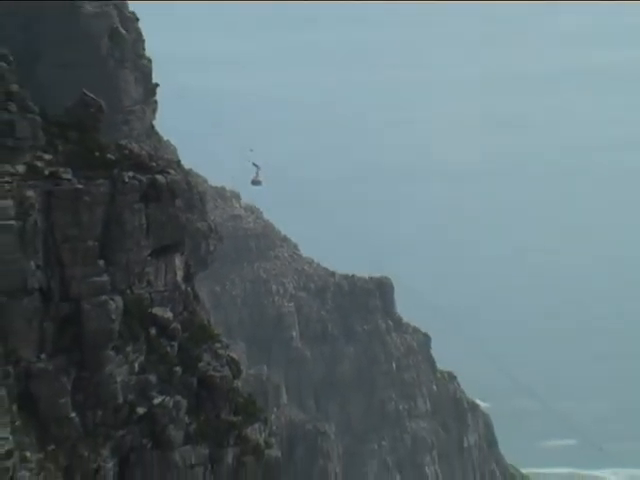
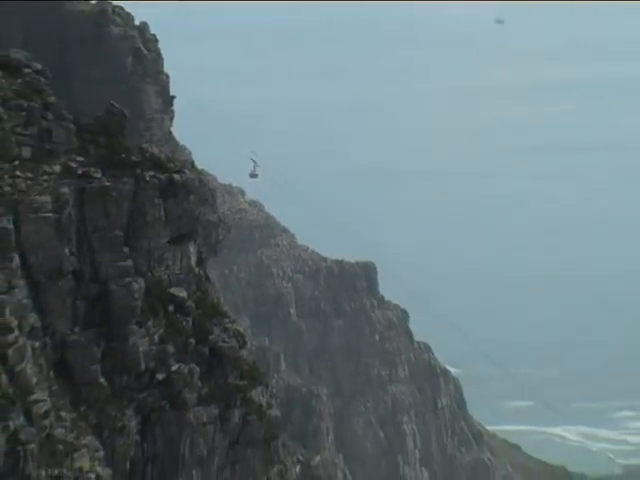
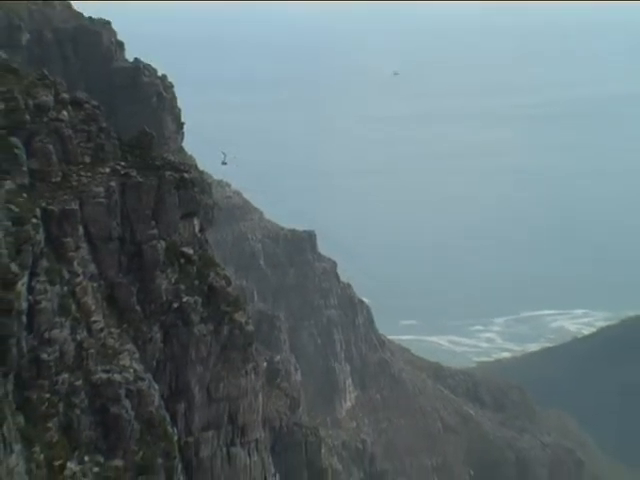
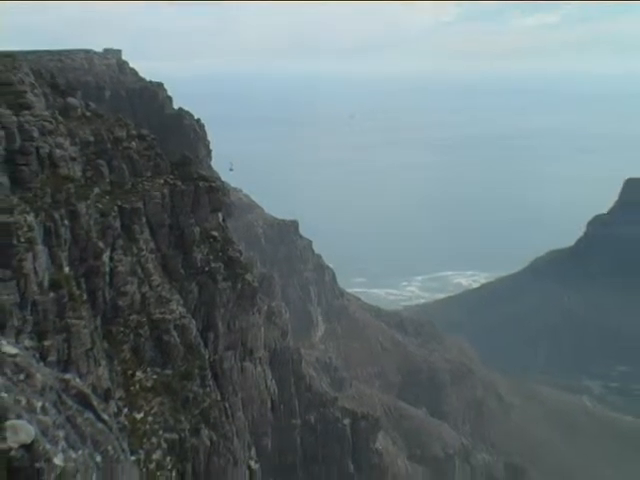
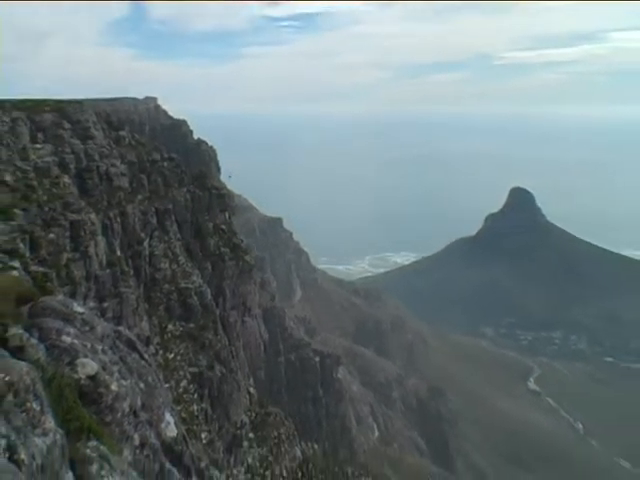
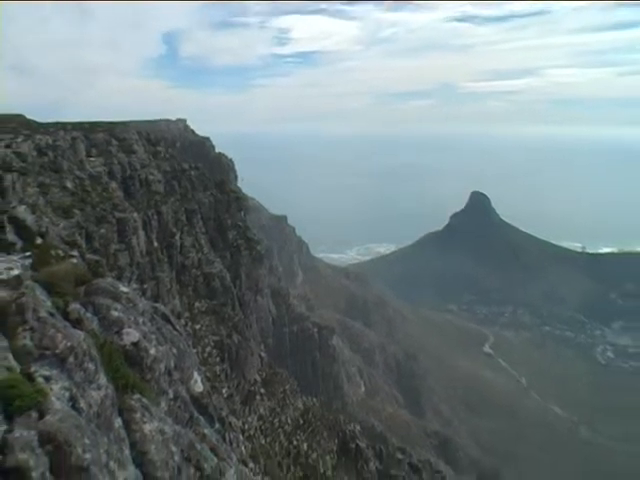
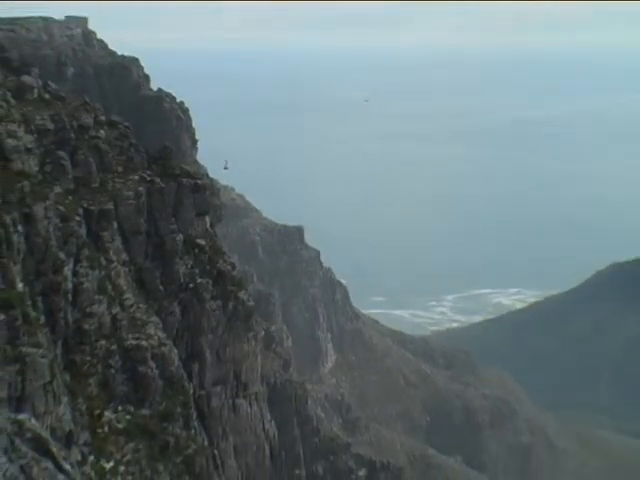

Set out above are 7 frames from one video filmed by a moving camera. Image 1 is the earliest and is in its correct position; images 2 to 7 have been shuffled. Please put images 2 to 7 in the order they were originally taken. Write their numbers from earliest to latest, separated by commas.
2, 3, 7, 4, 5, 6
